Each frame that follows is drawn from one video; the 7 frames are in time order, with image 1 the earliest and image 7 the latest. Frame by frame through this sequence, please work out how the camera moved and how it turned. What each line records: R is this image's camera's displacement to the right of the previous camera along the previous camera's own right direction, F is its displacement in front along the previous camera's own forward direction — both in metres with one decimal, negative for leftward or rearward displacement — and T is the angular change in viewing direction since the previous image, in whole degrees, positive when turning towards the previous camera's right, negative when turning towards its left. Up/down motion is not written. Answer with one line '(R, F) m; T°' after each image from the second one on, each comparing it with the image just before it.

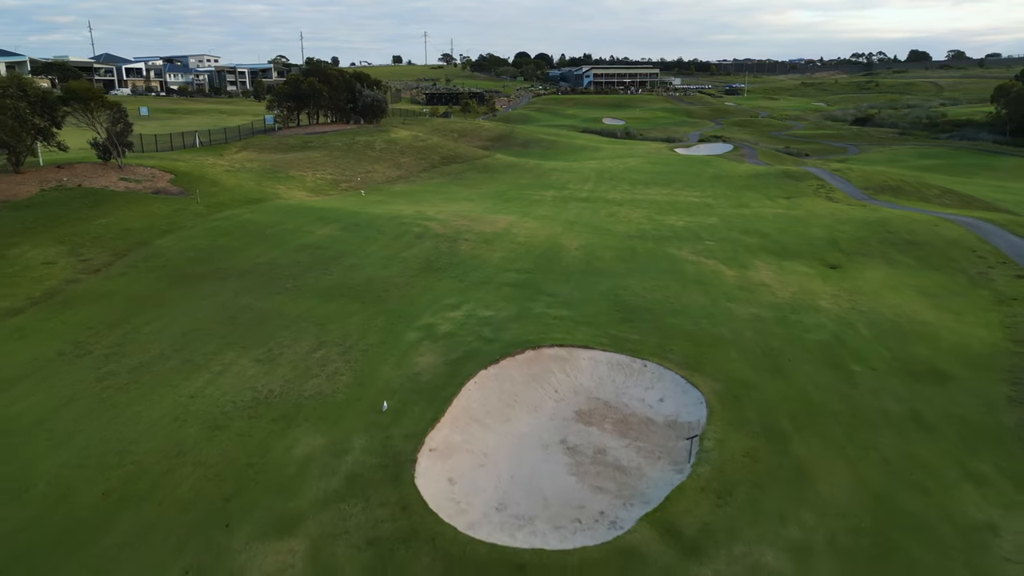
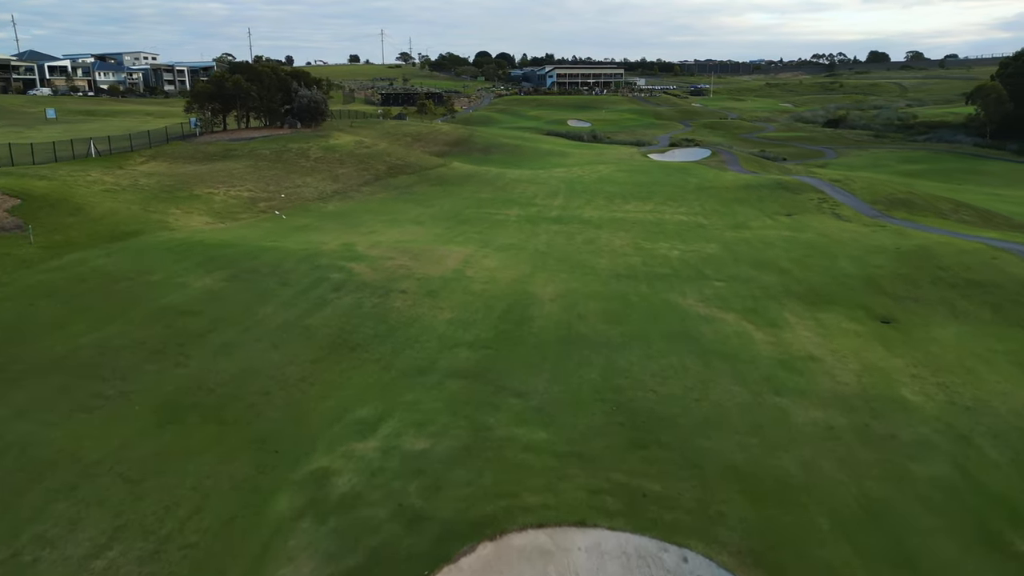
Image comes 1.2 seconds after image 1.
(+0.3, +6.6) m; +3°
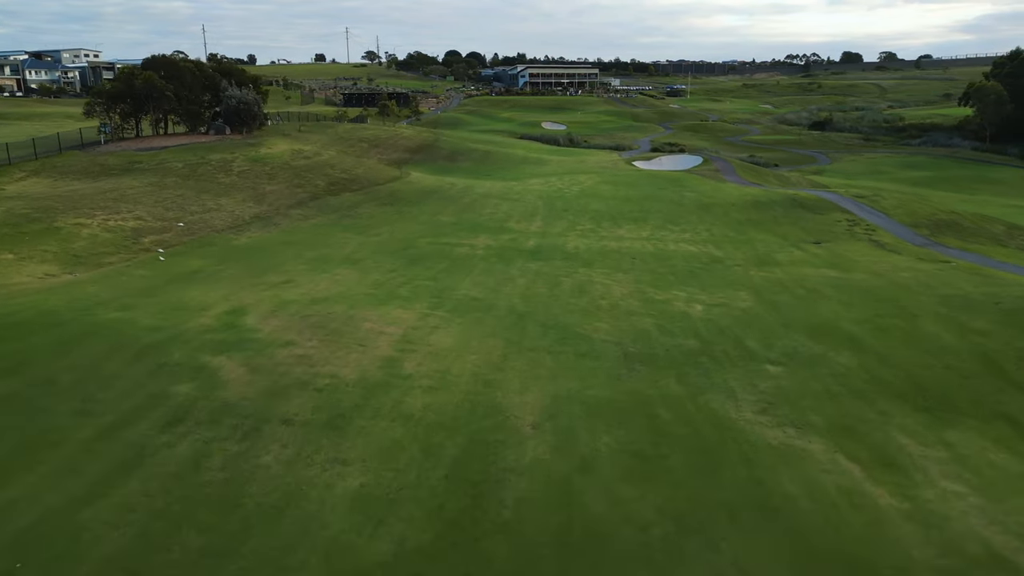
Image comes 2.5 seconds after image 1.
(+0.2, +7.4) m; +2°
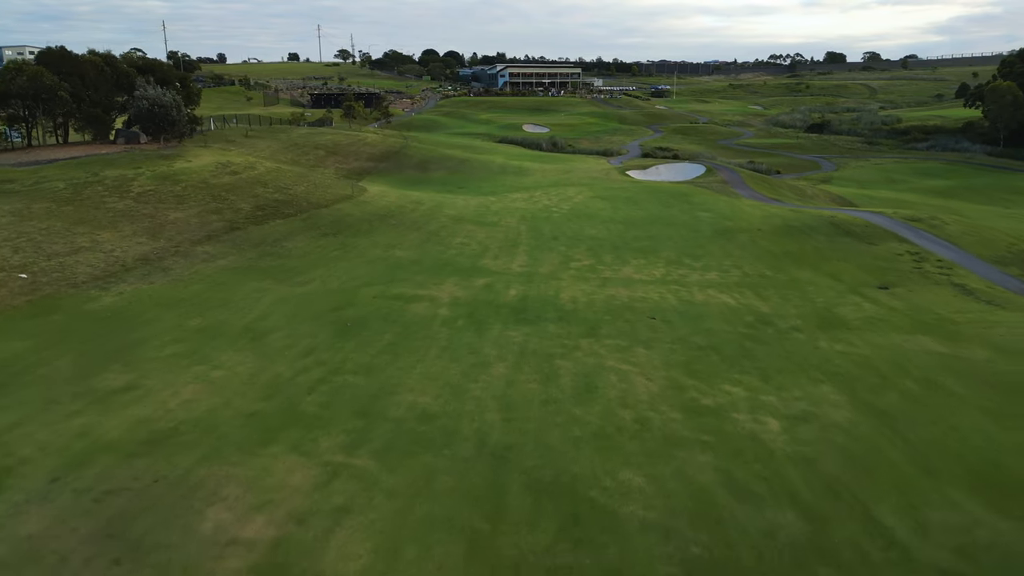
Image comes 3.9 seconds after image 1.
(+0.2, +7.4) m; +1°
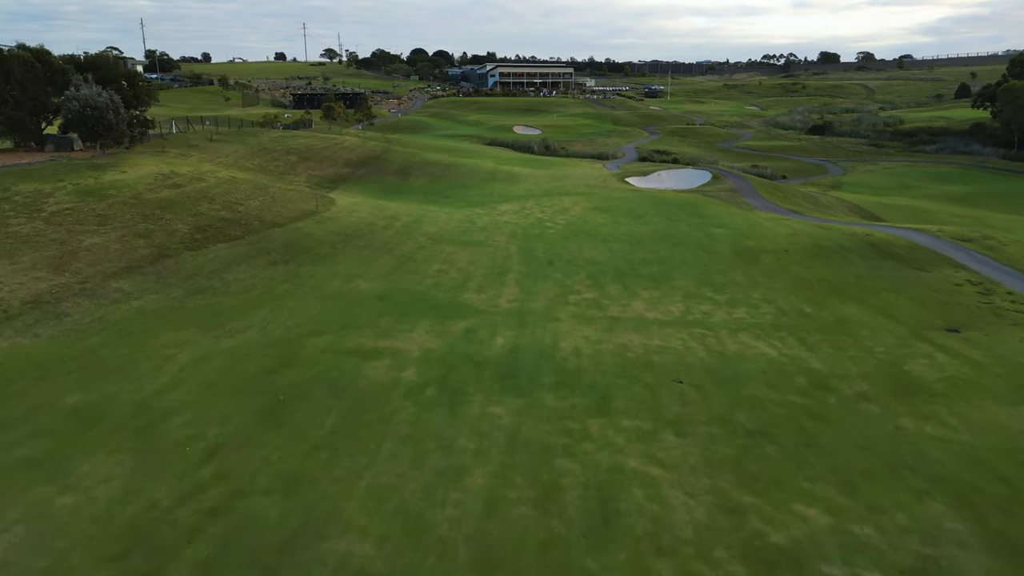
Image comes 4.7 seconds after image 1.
(+0.1, +4.4) m; +1°
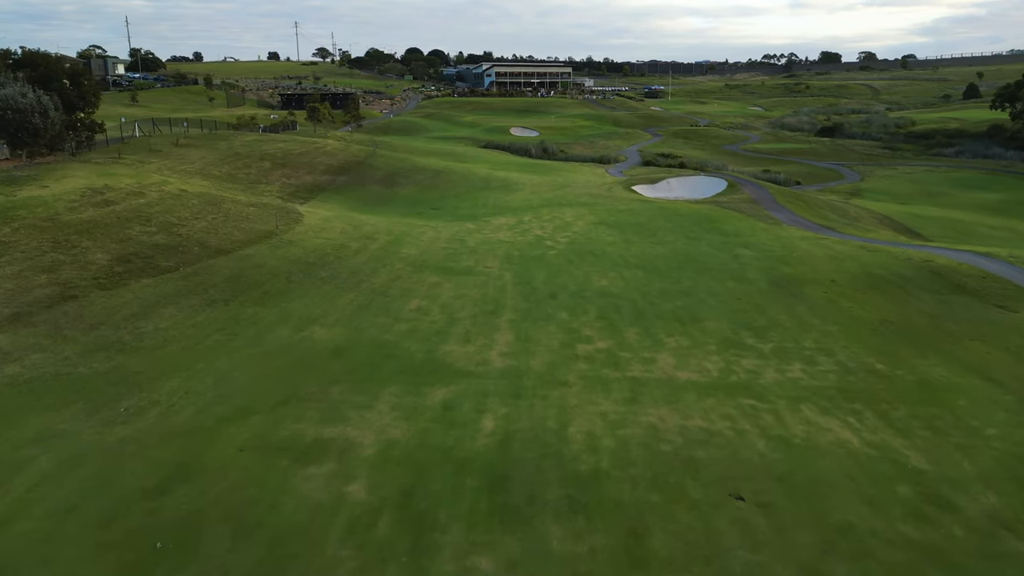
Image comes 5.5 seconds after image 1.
(+0.1, +4.4) m; 0°
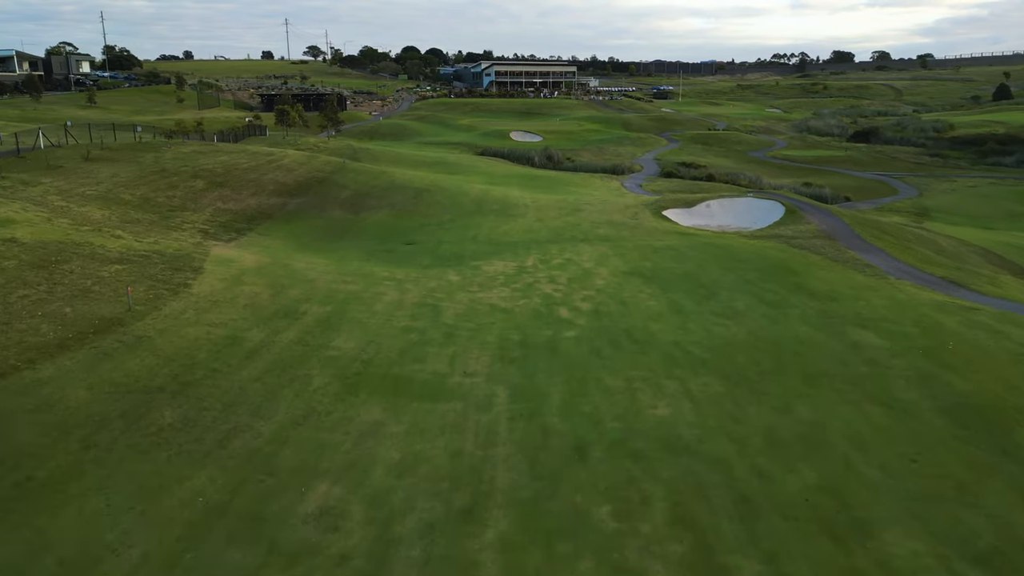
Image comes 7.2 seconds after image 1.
(+0.1, +9.6) m; 0°
